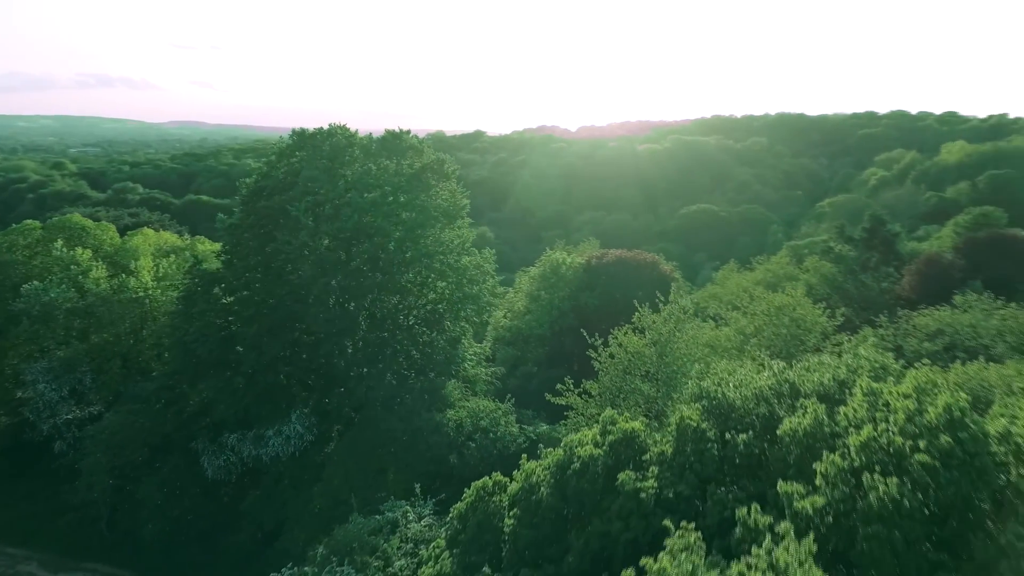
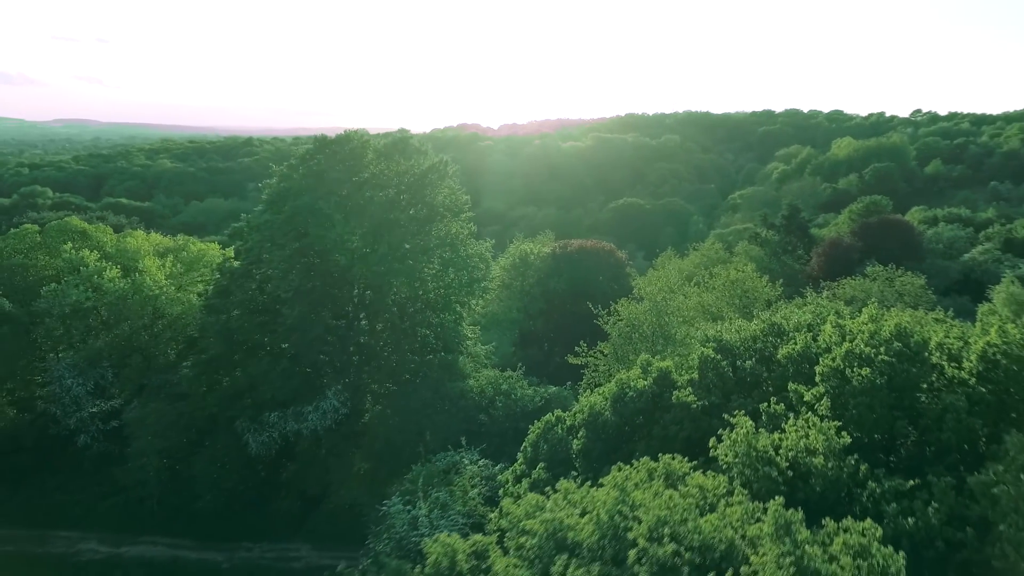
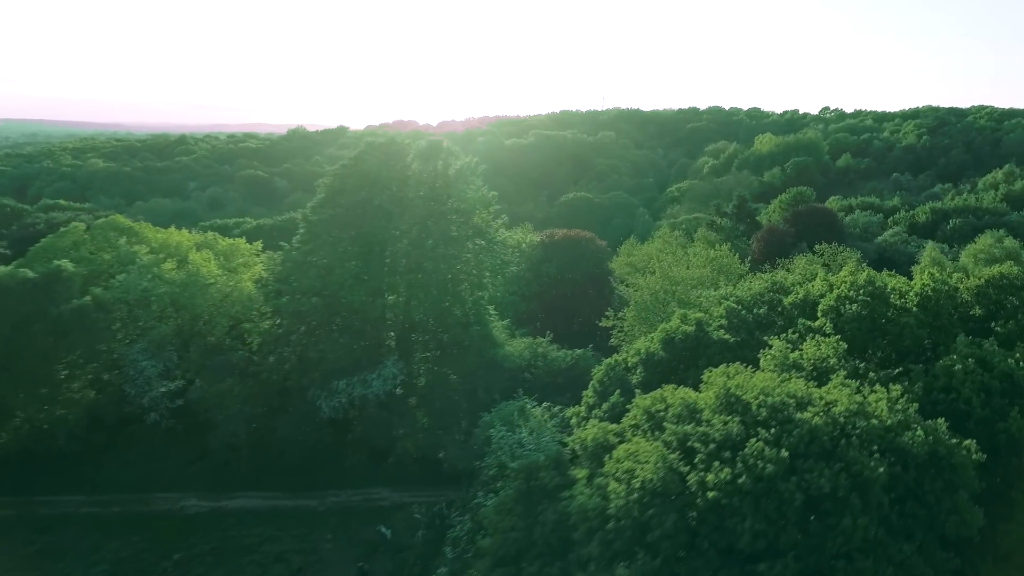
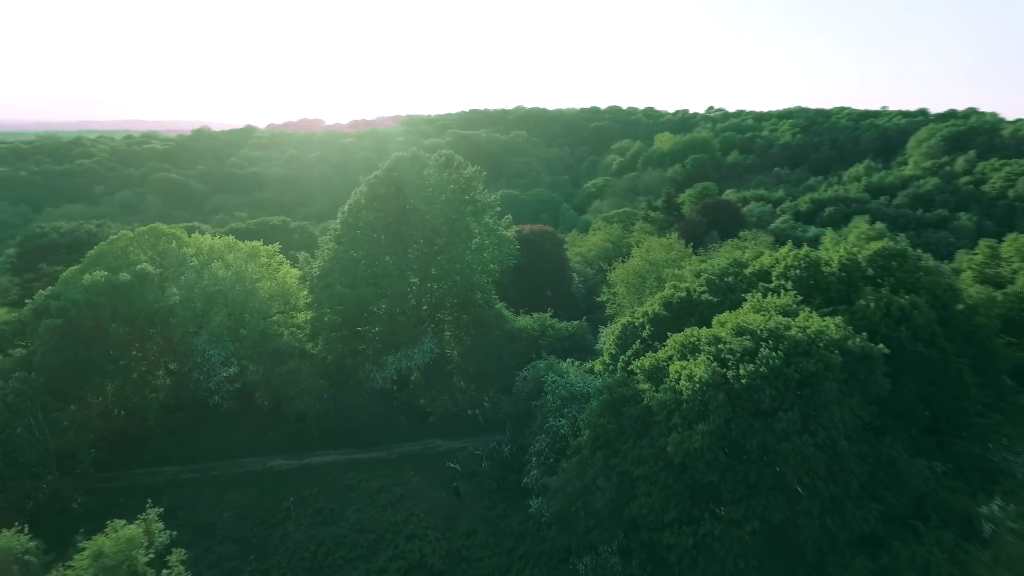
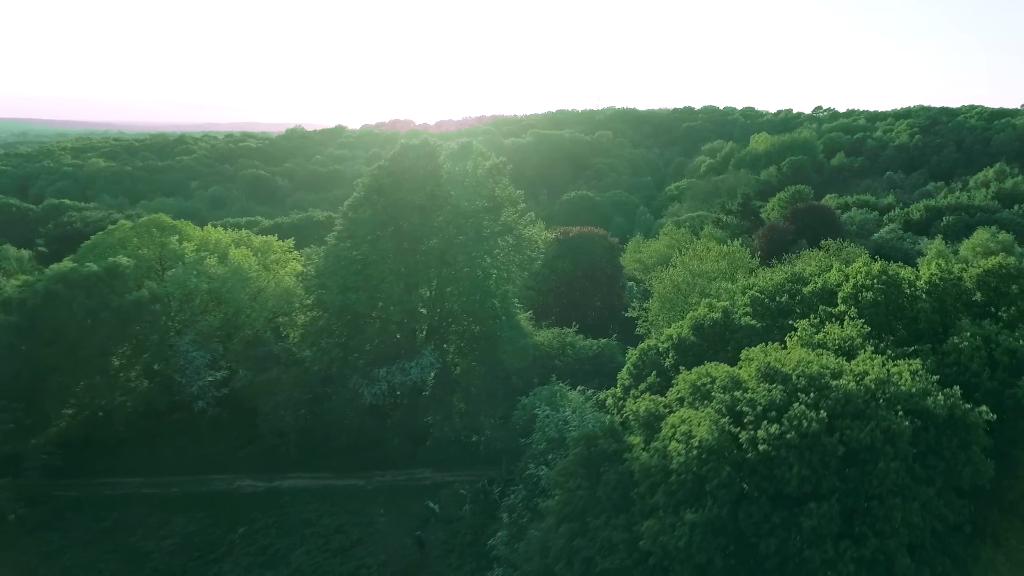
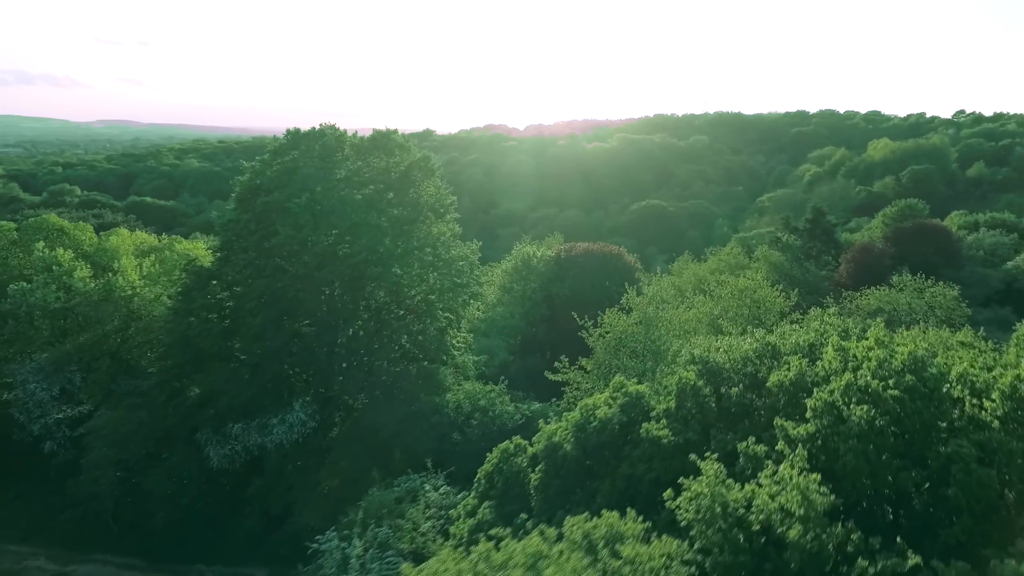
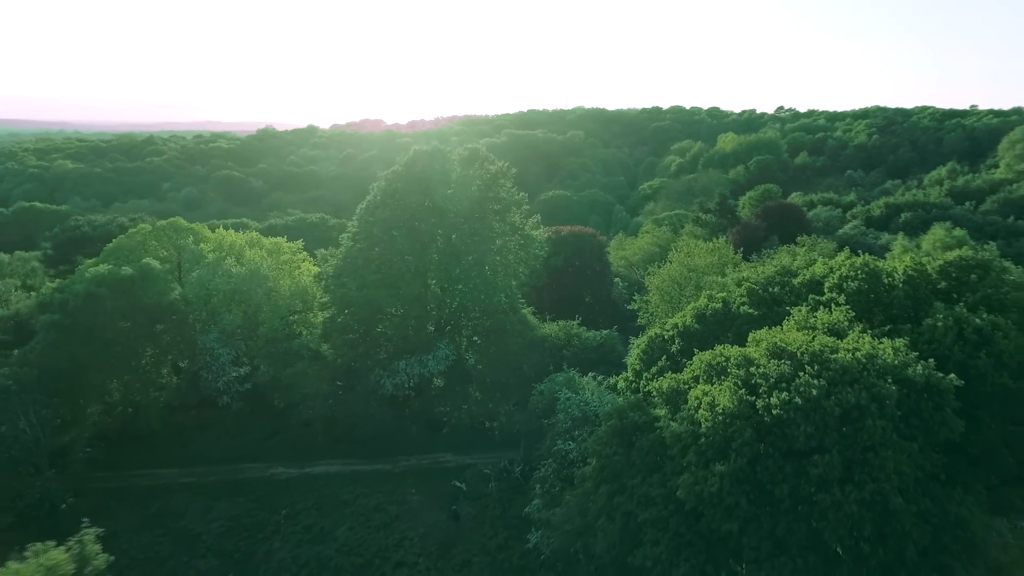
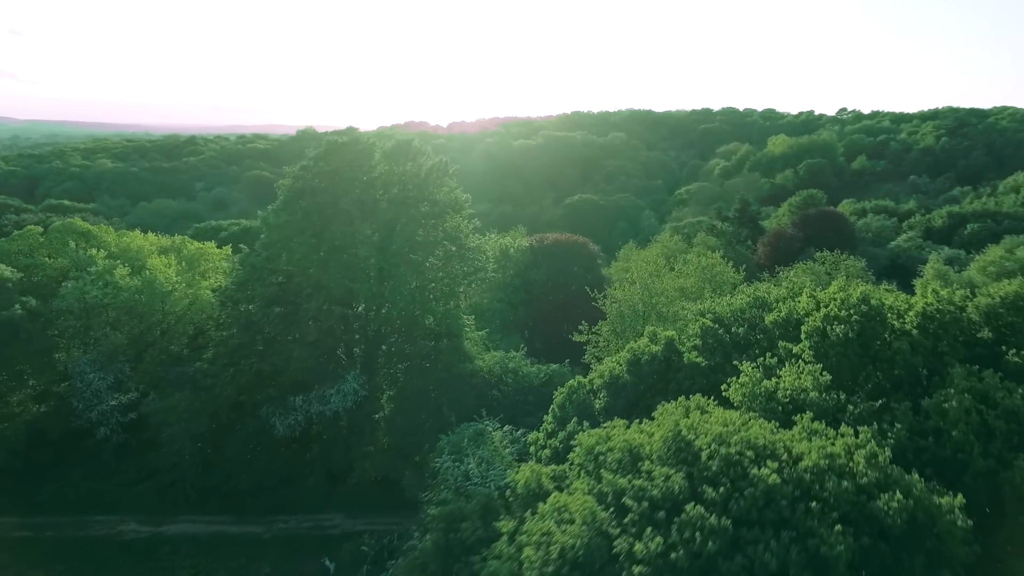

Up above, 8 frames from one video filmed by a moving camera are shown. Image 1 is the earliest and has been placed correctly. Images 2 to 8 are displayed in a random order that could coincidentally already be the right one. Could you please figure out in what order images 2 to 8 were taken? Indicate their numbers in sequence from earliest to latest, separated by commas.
6, 2, 8, 3, 5, 7, 4
